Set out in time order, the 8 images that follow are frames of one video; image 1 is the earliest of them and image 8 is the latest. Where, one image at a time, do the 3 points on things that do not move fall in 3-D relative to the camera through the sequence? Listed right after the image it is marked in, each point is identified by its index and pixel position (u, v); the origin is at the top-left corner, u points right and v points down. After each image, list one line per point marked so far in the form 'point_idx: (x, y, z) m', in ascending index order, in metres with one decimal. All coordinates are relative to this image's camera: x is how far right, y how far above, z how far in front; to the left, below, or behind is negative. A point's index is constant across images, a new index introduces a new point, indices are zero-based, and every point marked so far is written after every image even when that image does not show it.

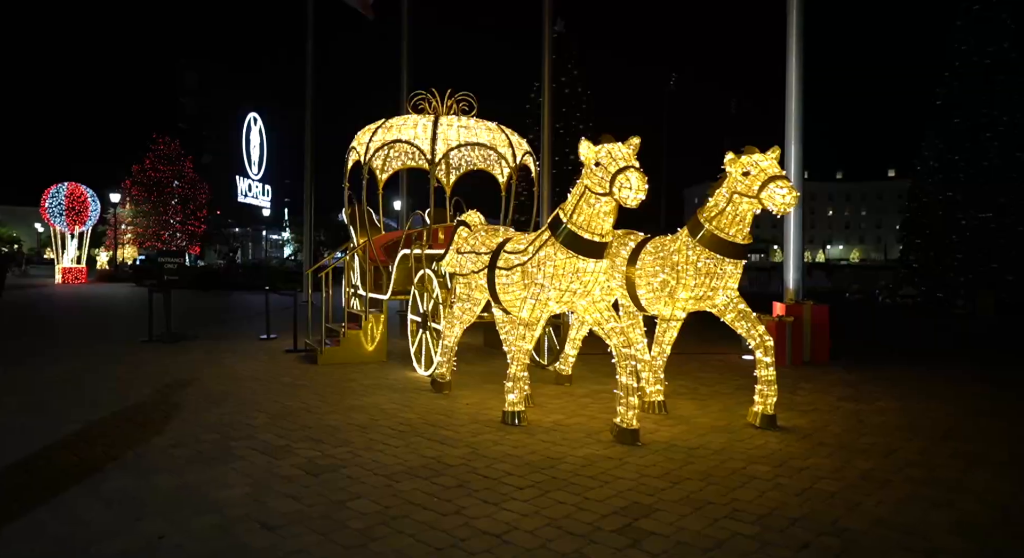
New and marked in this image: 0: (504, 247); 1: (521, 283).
0: (-0.1, +0.3, +6.2) m
1: (+0.1, 0.0, +6.0) m
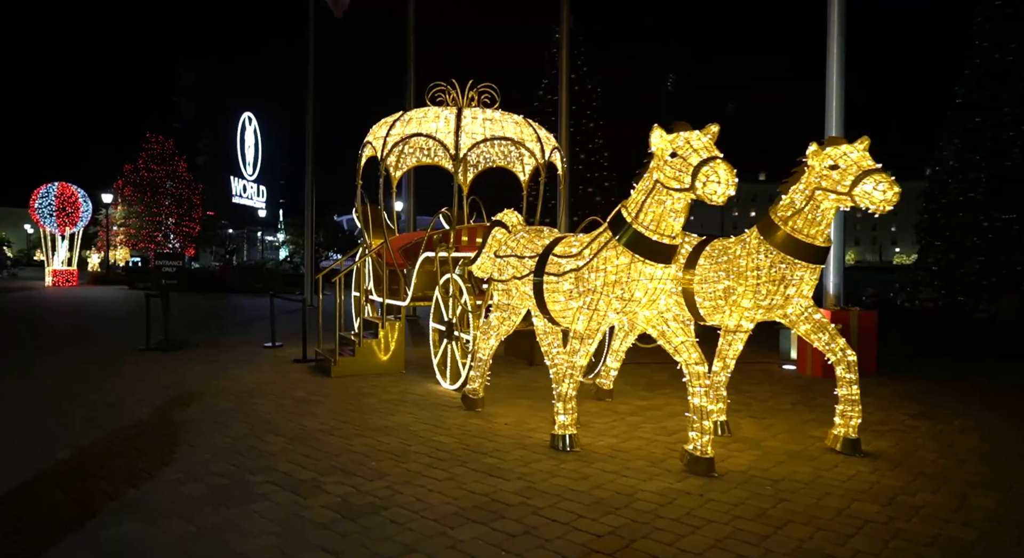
0: (+0.4, +0.3, +5.6) m
1: (+0.5, -0.1, +5.3) m
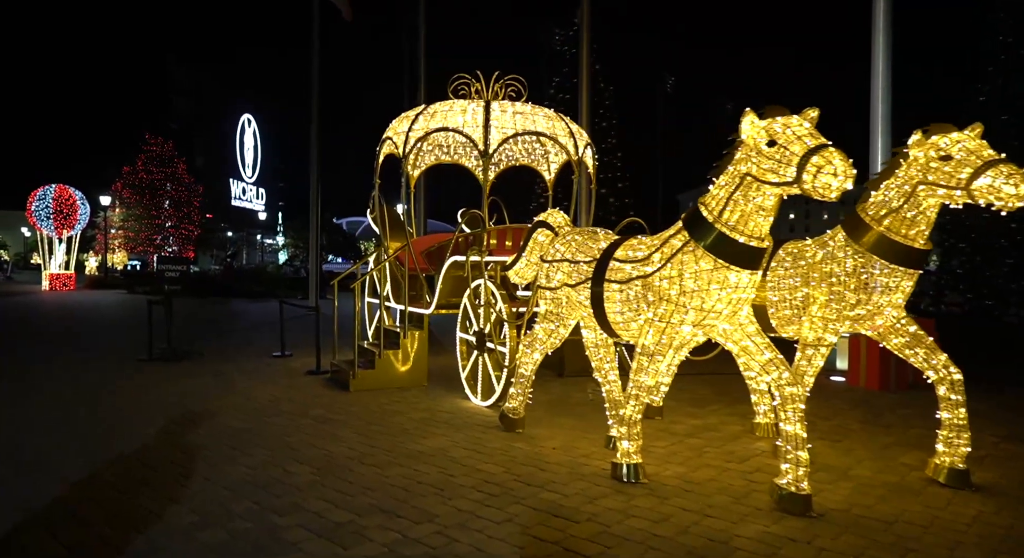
0: (+0.8, +0.2, +4.9) m
1: (+0.9, -0.2, +4.6) m
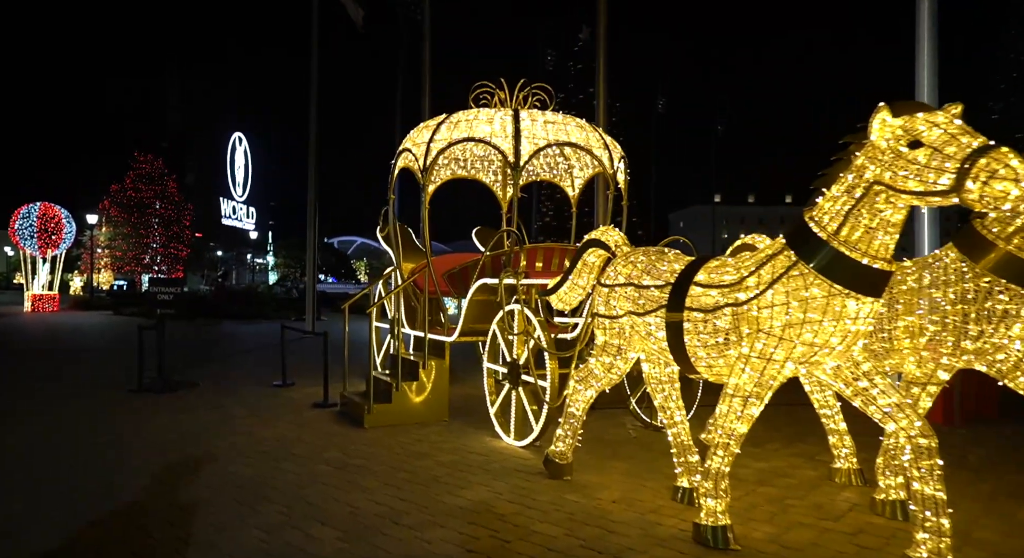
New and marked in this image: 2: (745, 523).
0: (+1.2, 0.0, +4.2) m
1: (+1.4, -0.3, +3.9) m
2: (+1.6, -1.7, +4.4) m
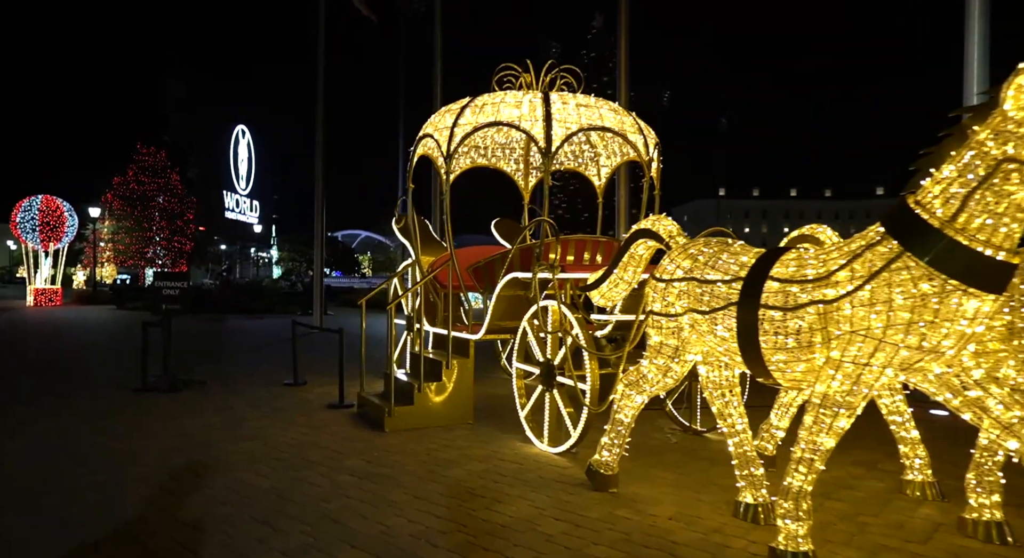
0: (+1.5, 0.0, +3.7) m
1: (+1.7, -0.3, +3.5) m
2: (+1.9, -1.6, +4.0) m
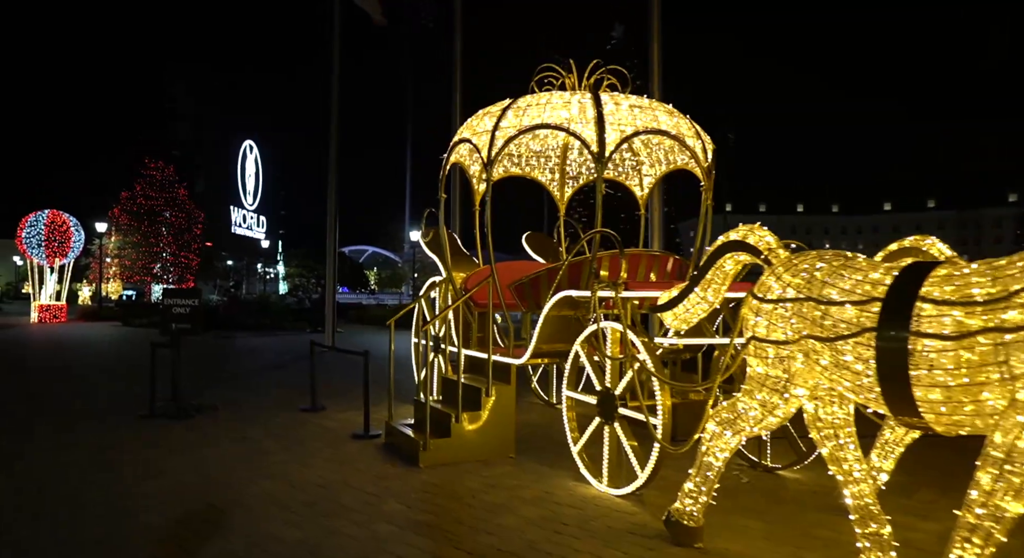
0: (+2.0, -0.1, +3.1) m
1: (+2.1, -0.4, +2.8) m
2: (+2.4, -1.7, +3.2) m
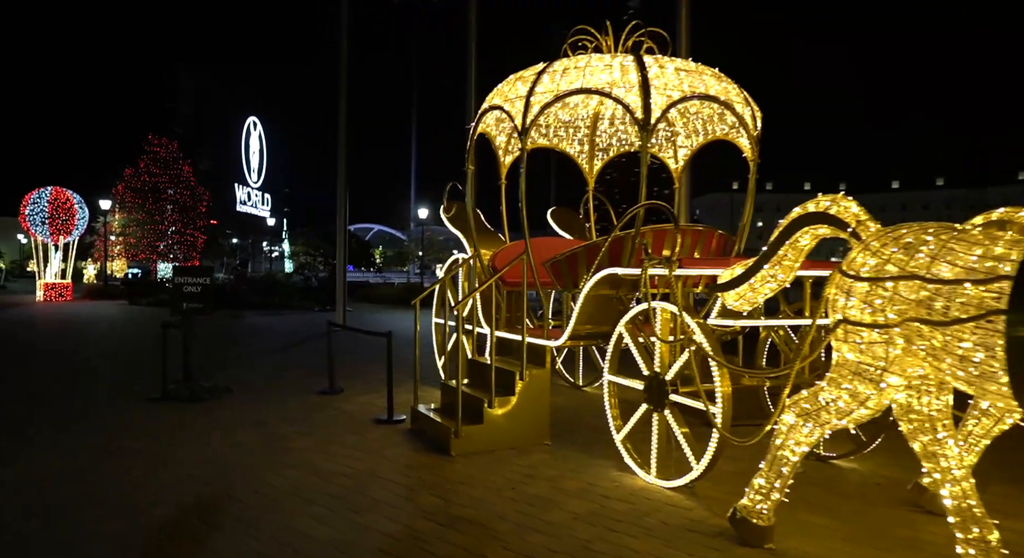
0: (+2.3, 0.0, +2.6) m
1: (+2.4, -0.3, +2.4) m
2: (+2.7, -1.6, +2.9) m
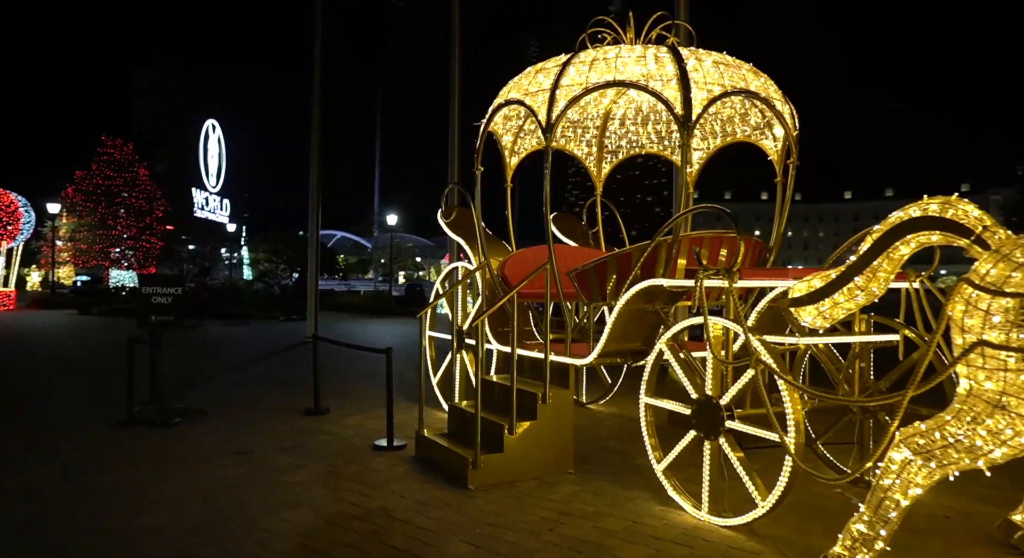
0: (+2.7, 0.0, +2.2) m
1: (+2.9, -0.4, +1.9) m
2: (+3.1, -1.7, +2.4) m
